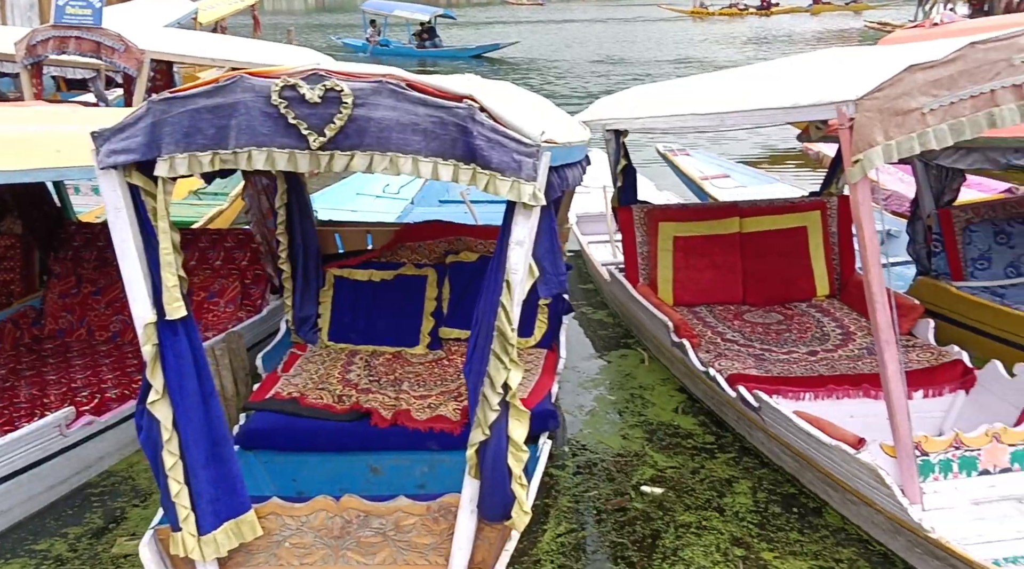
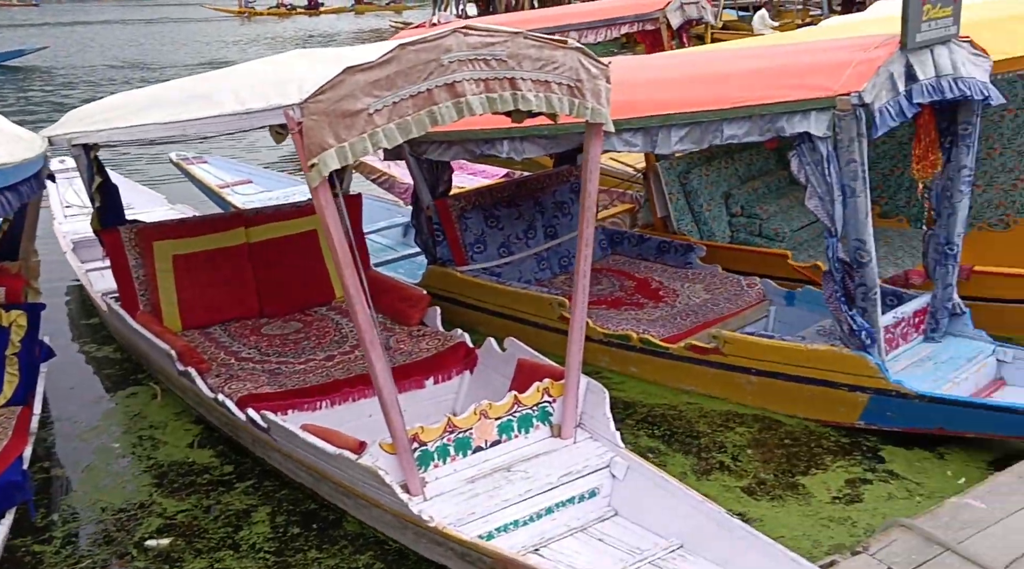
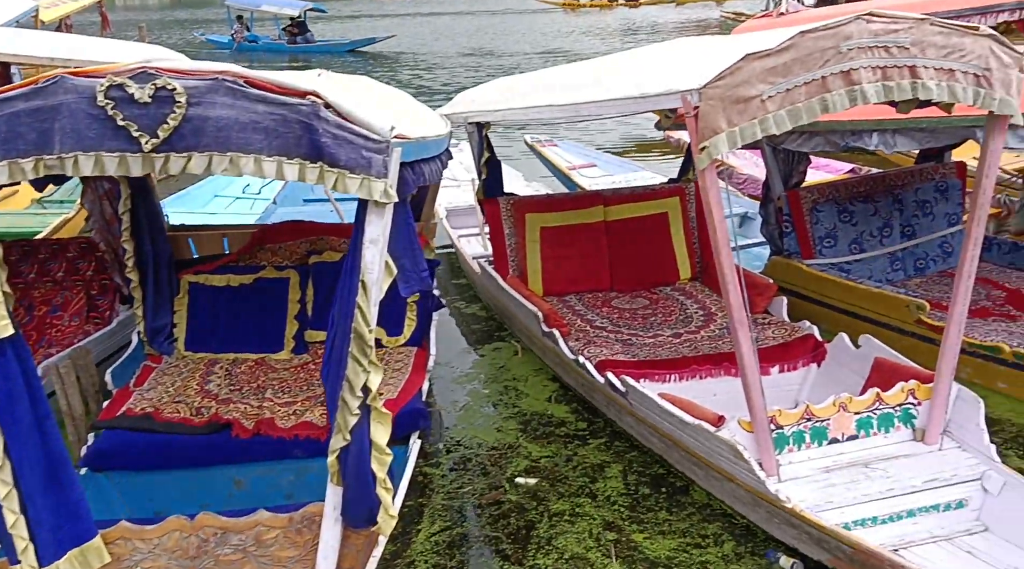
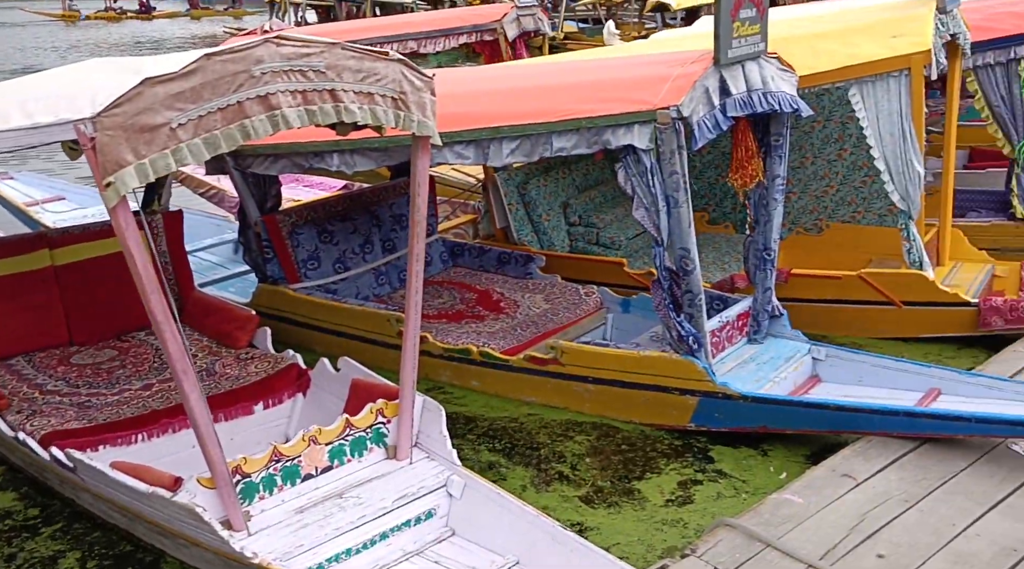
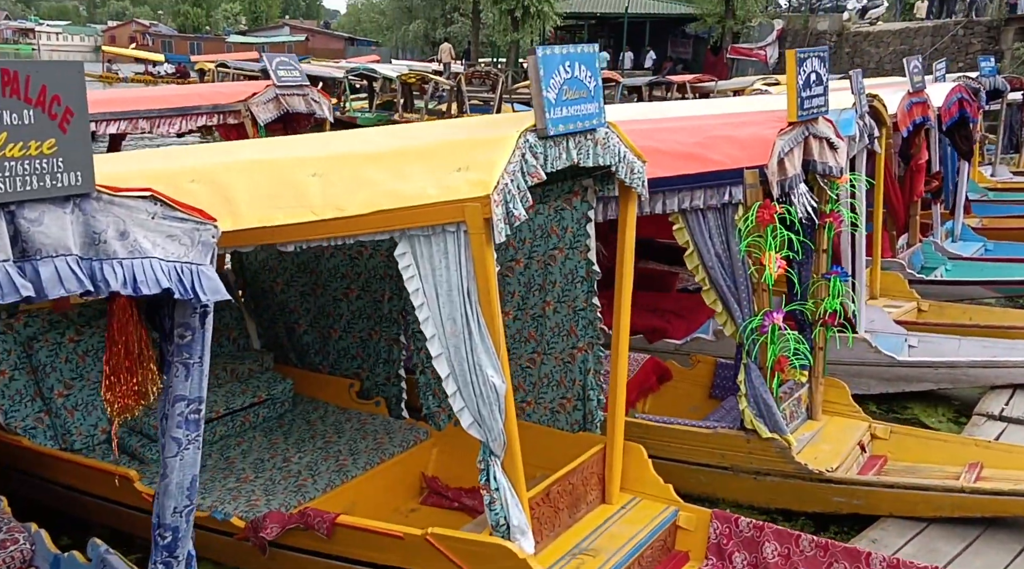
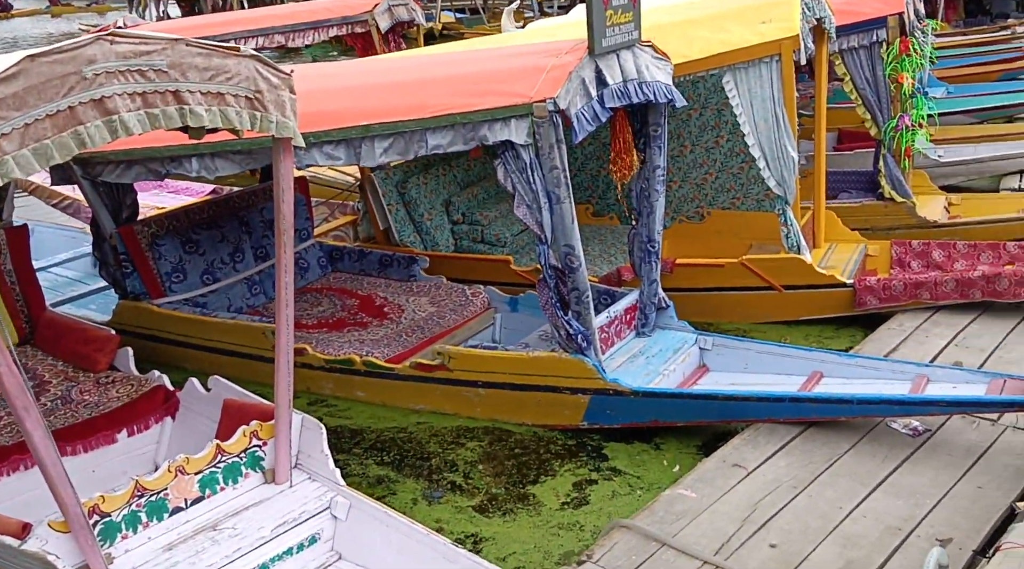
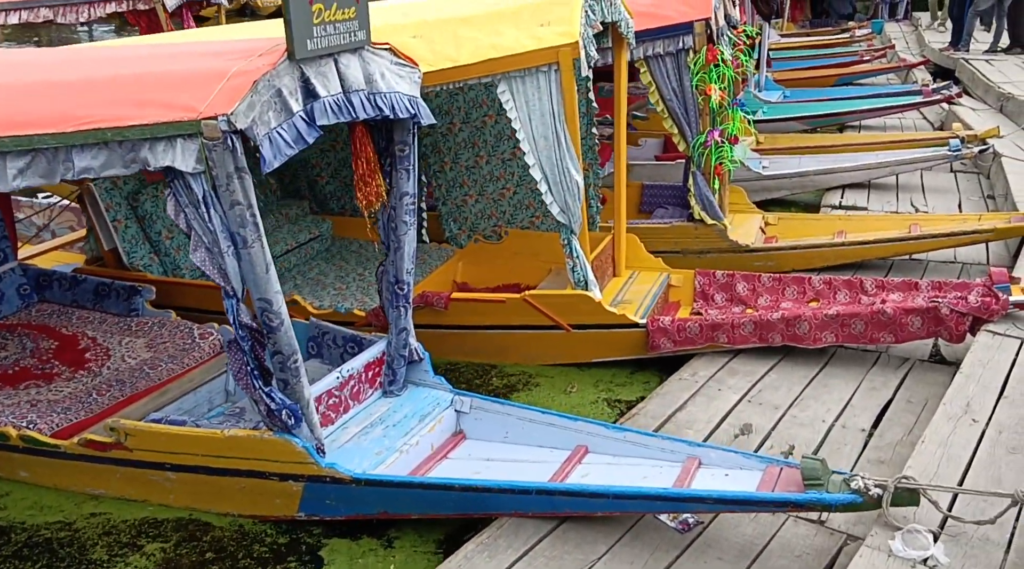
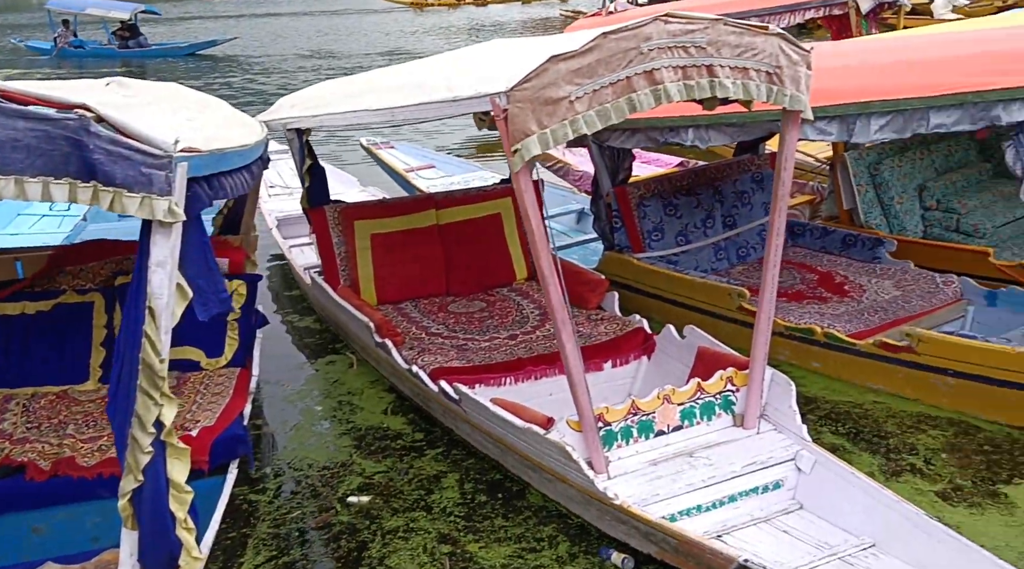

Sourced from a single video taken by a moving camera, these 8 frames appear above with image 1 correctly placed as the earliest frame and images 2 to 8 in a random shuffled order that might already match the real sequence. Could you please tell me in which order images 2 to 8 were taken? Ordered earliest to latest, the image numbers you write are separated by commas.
3, 8, 2, 4, 6, 7, 5
